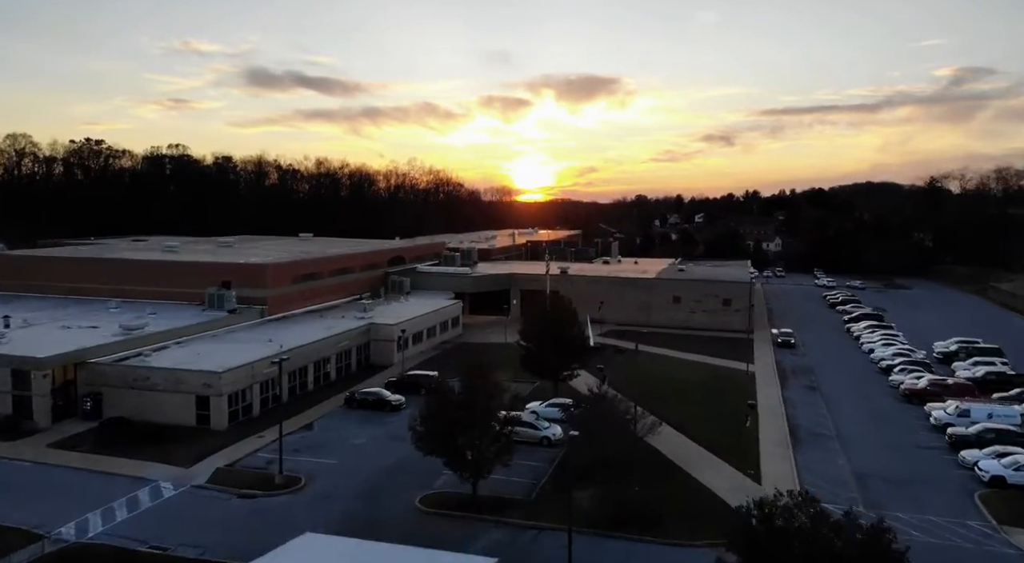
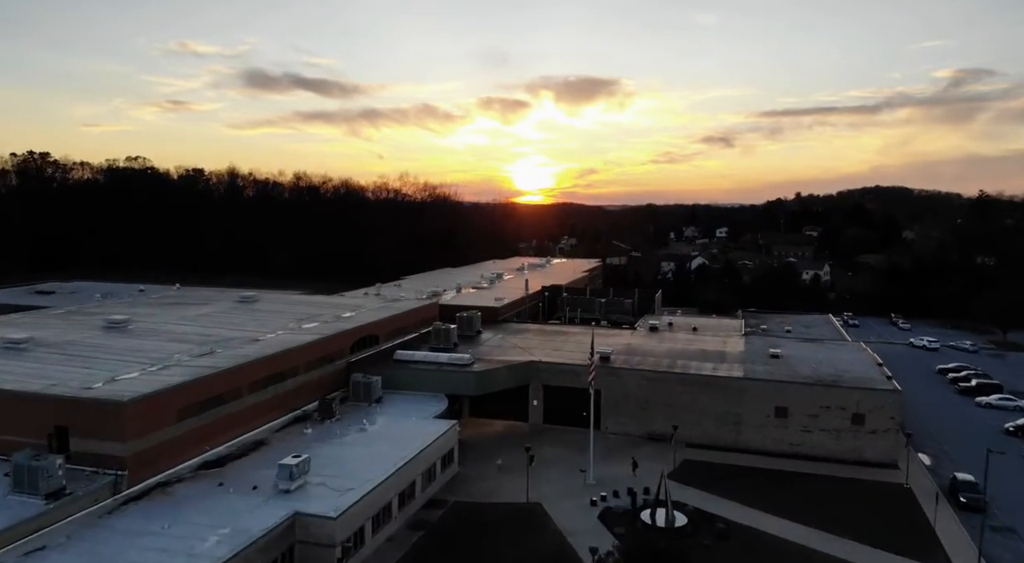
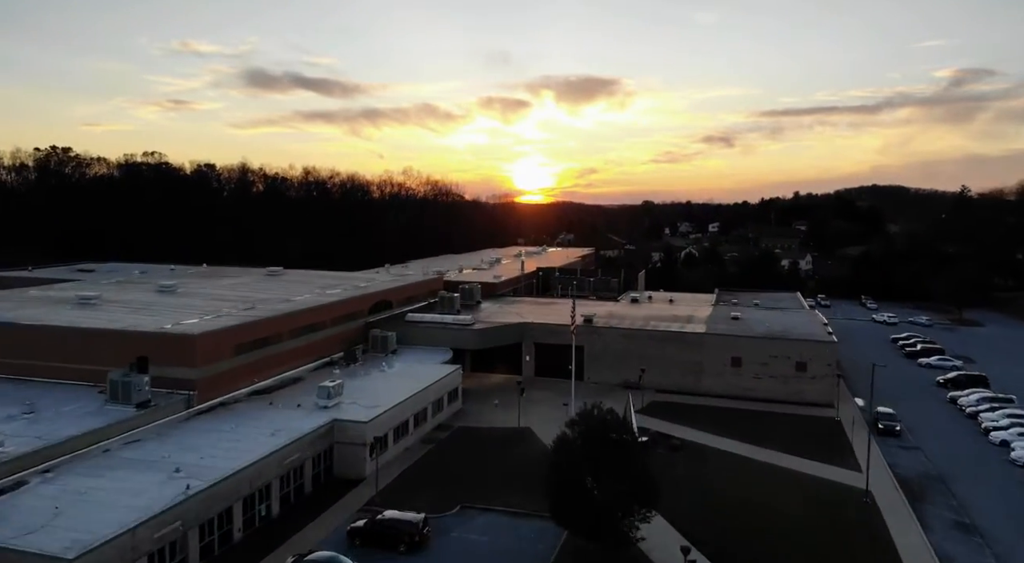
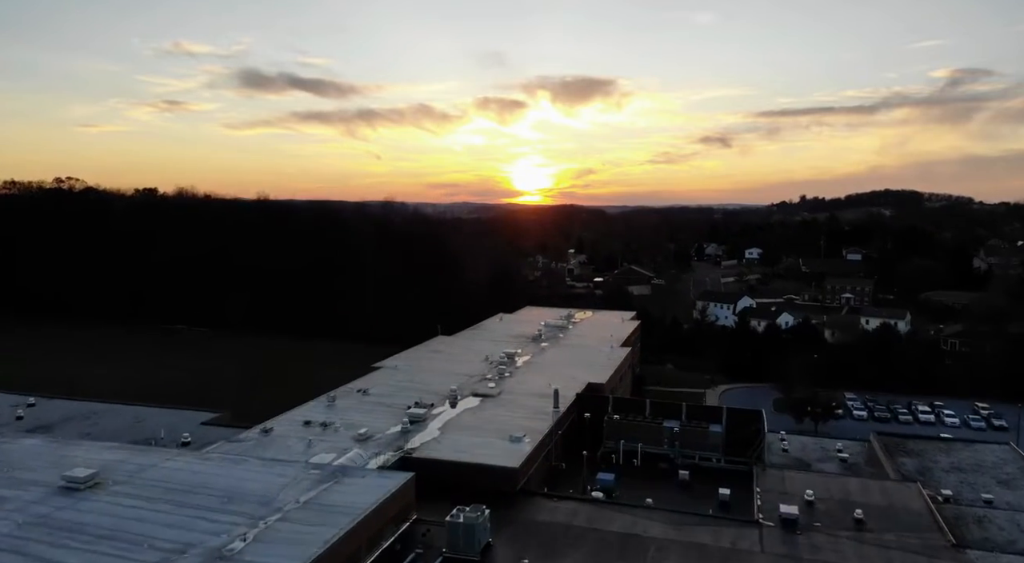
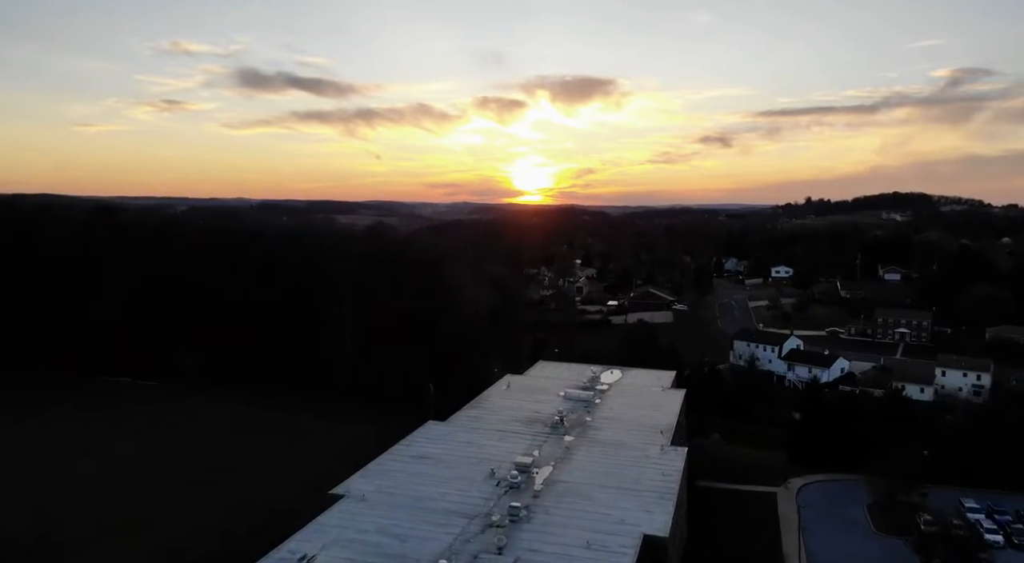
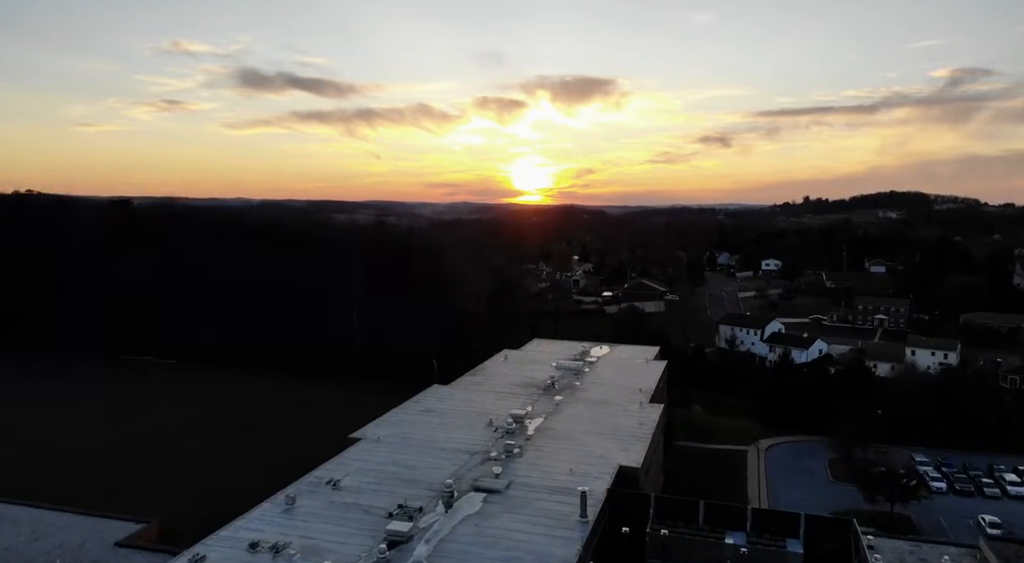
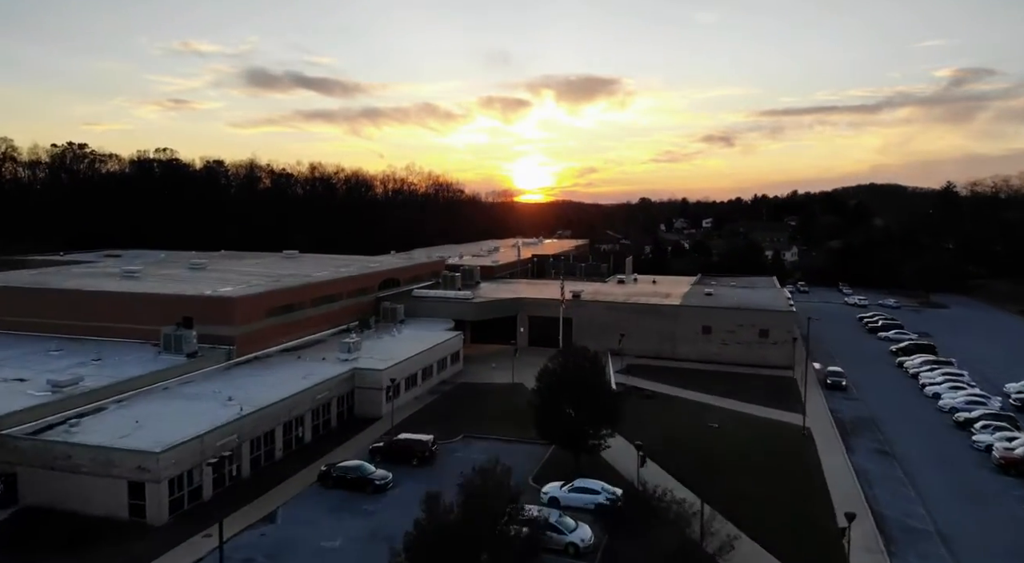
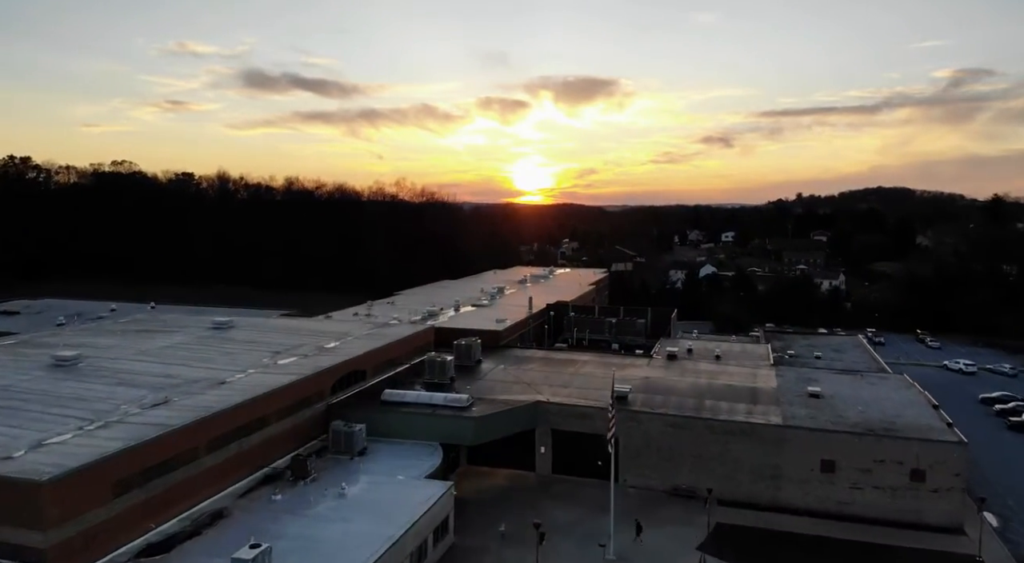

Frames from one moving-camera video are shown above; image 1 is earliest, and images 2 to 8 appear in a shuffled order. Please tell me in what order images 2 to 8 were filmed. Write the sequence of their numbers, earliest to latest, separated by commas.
7, 3, 2, 8, 4, 6, 5
